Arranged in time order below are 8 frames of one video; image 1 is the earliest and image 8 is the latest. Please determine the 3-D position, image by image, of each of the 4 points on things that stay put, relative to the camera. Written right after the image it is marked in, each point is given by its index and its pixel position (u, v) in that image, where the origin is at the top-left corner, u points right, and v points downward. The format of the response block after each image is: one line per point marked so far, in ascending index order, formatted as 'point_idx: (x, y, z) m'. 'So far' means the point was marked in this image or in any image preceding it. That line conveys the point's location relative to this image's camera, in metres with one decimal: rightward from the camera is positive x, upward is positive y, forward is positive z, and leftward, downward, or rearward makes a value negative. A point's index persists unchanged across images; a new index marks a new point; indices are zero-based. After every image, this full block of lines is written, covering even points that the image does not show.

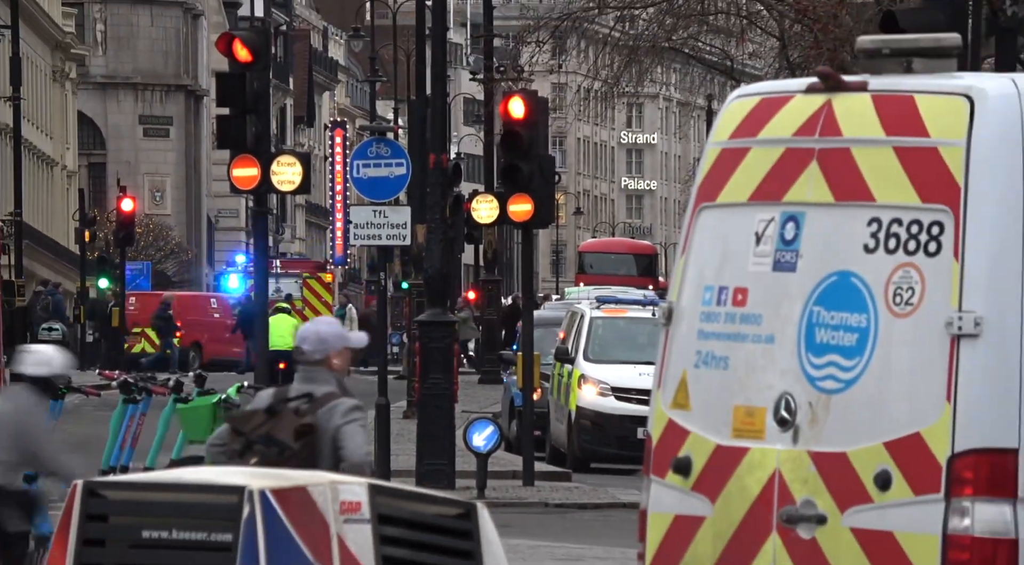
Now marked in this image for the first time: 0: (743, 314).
0: (+0.8, -0.1, +7.4) m
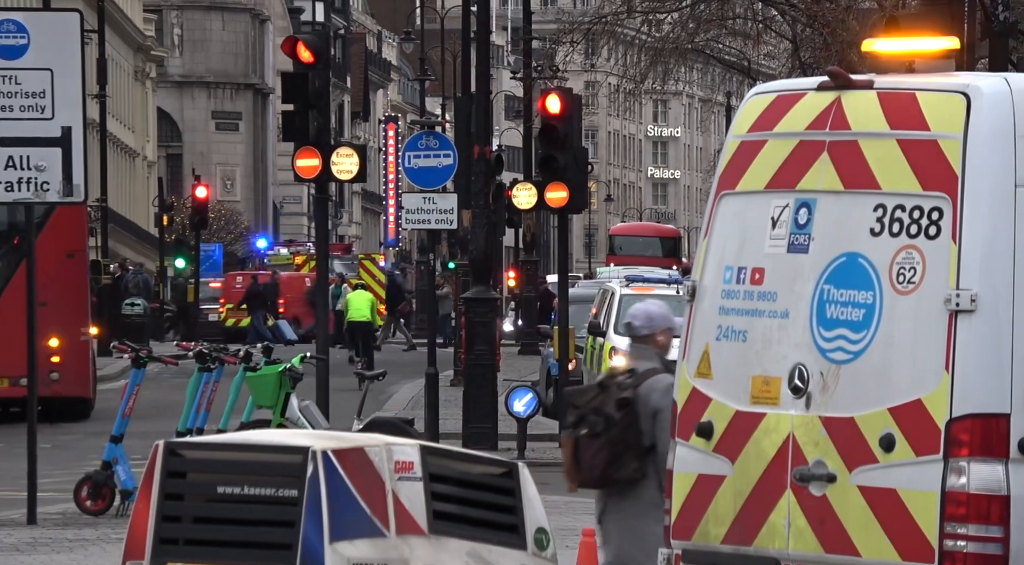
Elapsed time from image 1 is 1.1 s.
0: (+1.0, 0.0, +8.2) m
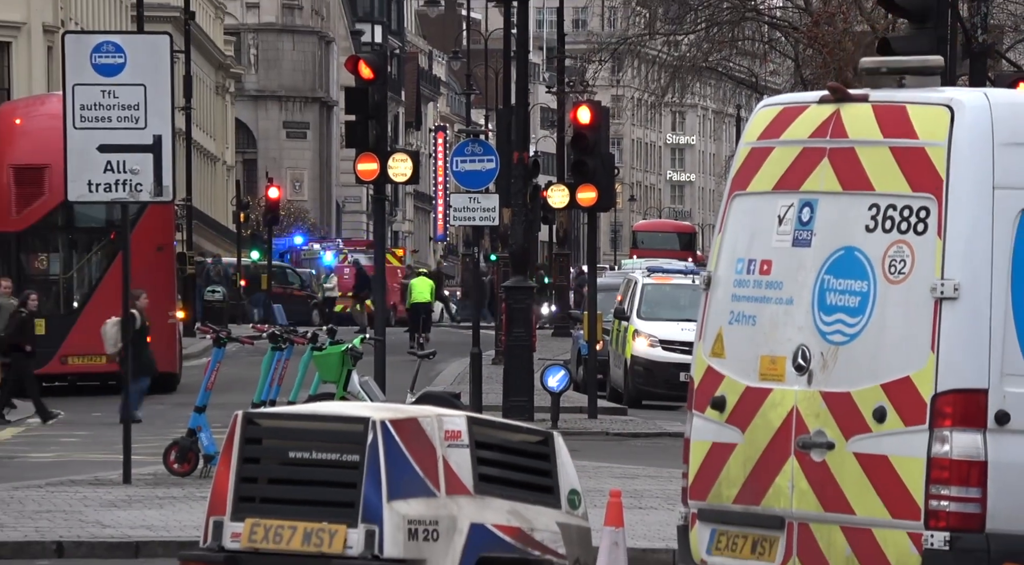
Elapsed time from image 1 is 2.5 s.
0: (+1.1, 0.0, +9.2) m
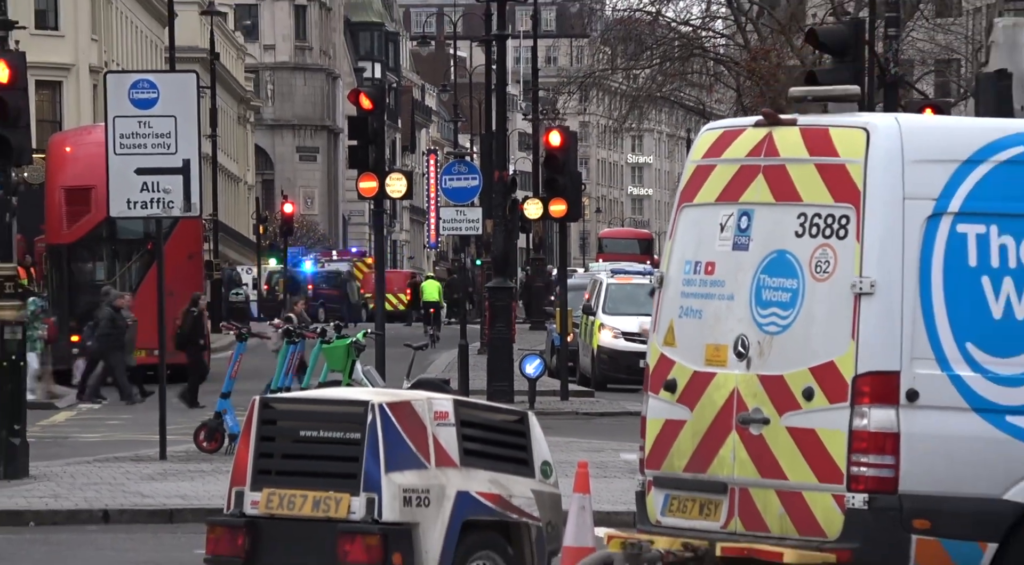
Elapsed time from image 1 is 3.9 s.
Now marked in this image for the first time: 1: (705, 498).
0: (+1.0, 0.0, +10.7) m
1: (+1.0, -1.1, +10.6) m
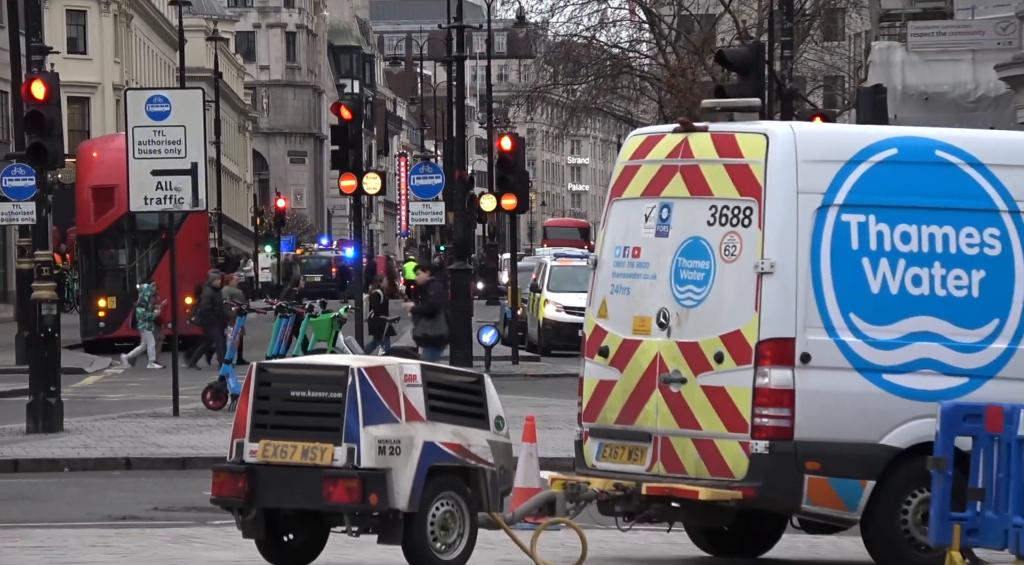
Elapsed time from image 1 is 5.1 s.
0: (+0.8, +0.1, +12.7) m
1: (+0.7, -1.0, +12.5) m
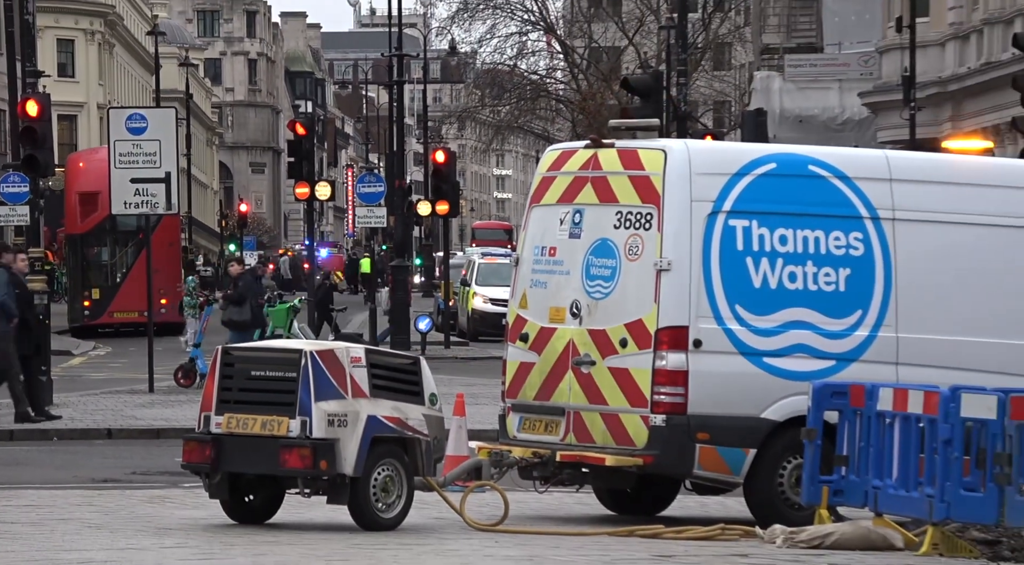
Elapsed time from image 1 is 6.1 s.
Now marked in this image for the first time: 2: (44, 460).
0: (+0.3, +0.2, +14.6) m
1: (+0.3, -0.9, +14.4) m
2: (-3.6, -1.4, +16.0) m
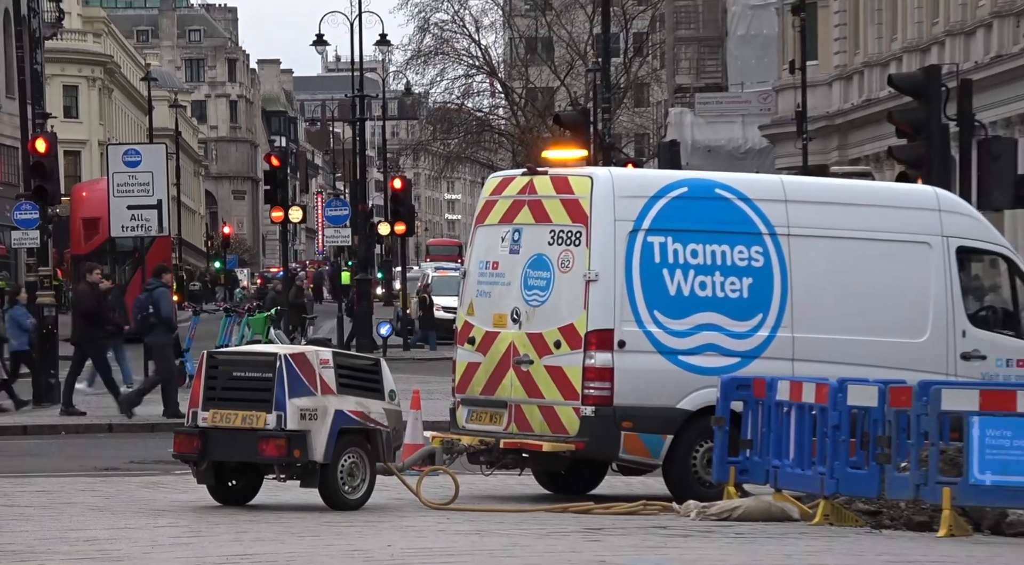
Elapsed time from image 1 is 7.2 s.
0: (-0.1, +0.1, +16.7) m
1: (-0.1, -1.0, +16.6) m
2: (-4.0, -1.5, +18.0) m
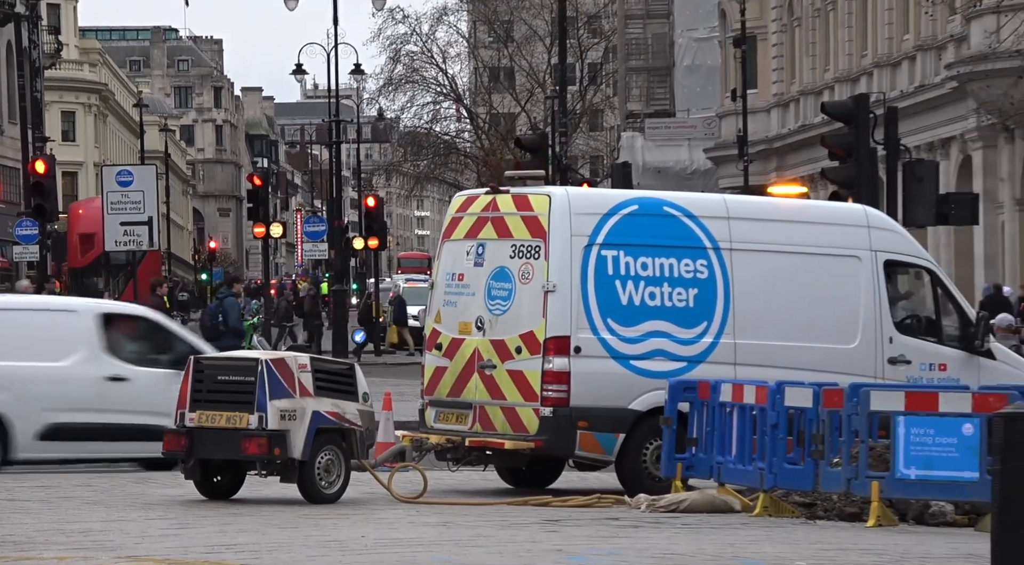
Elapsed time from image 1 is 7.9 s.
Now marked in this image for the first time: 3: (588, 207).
0: (-0.4, 0.0, +18.1) m
1: (-0.4, -1.1, +17.9) m
2: (-4.4, -1.6, +19.3) m
3: (+0.6, +0.6, +17.5) m
